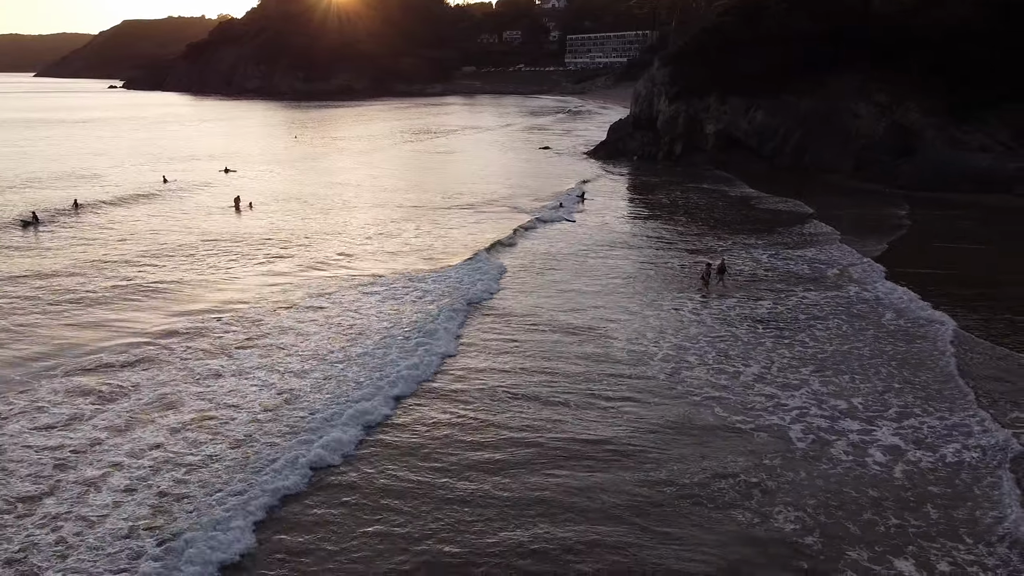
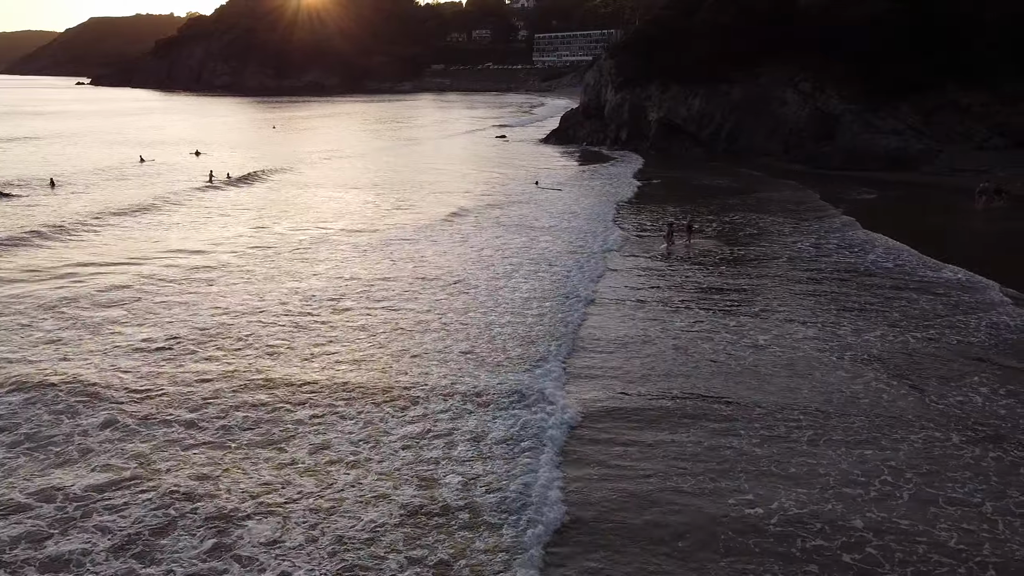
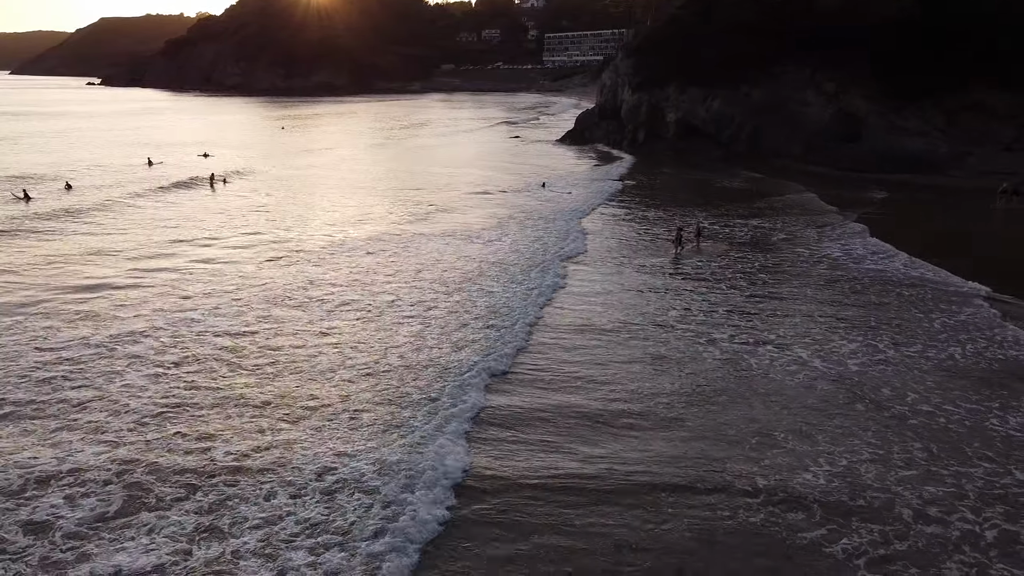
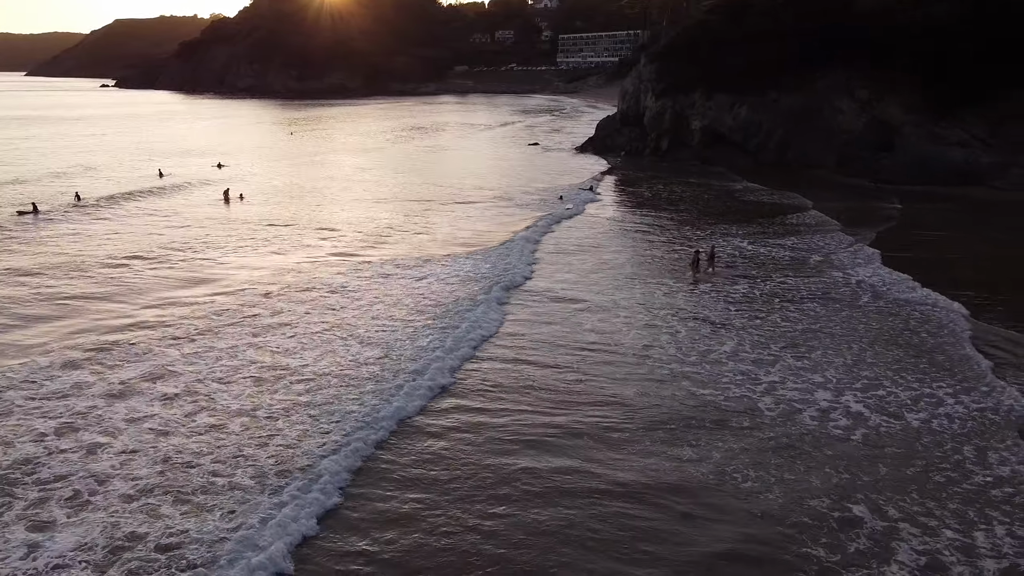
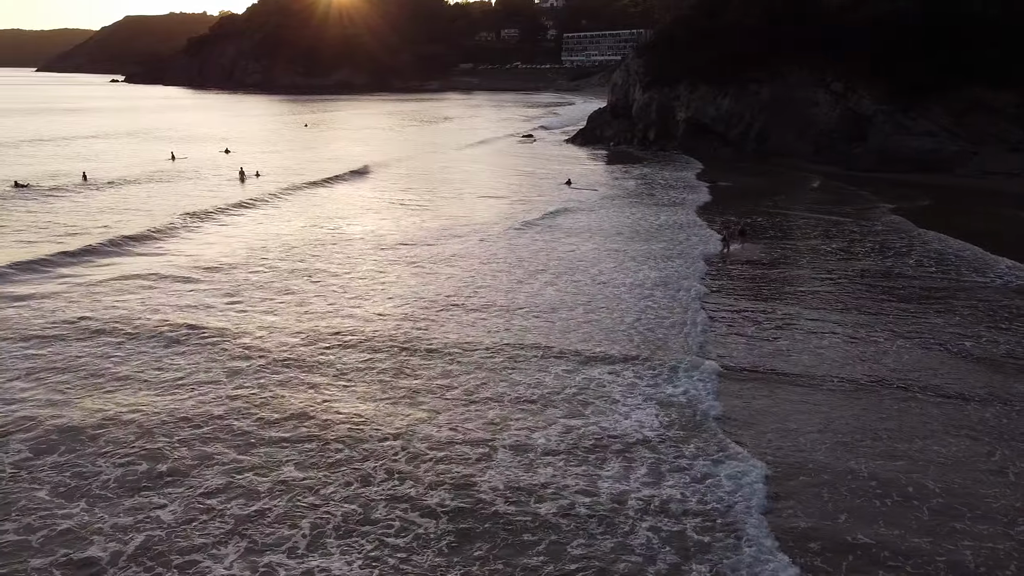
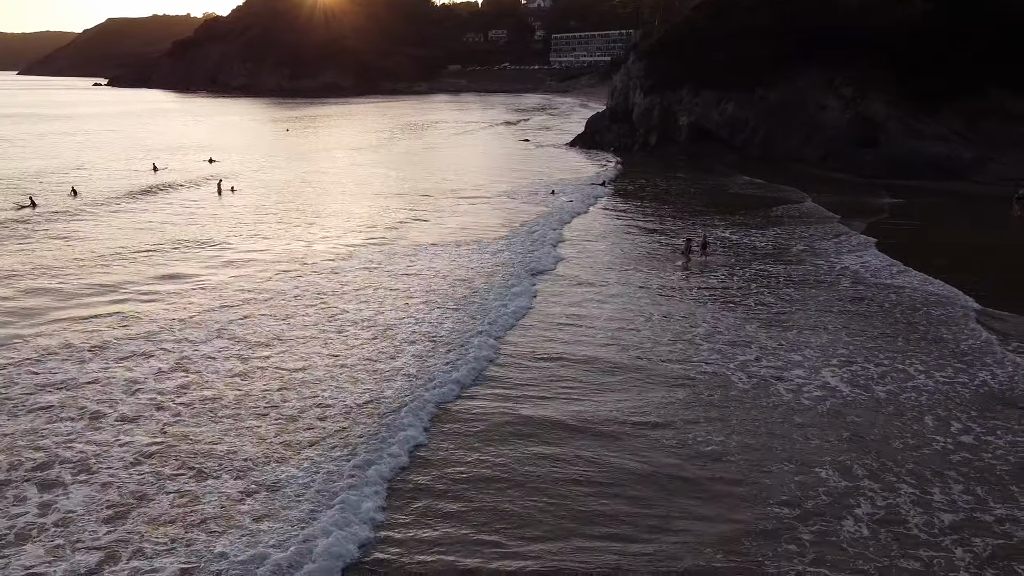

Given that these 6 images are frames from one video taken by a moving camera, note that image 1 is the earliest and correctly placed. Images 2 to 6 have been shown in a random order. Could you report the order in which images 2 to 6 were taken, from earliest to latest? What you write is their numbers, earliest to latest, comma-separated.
4, 6, 3, 2, 5
